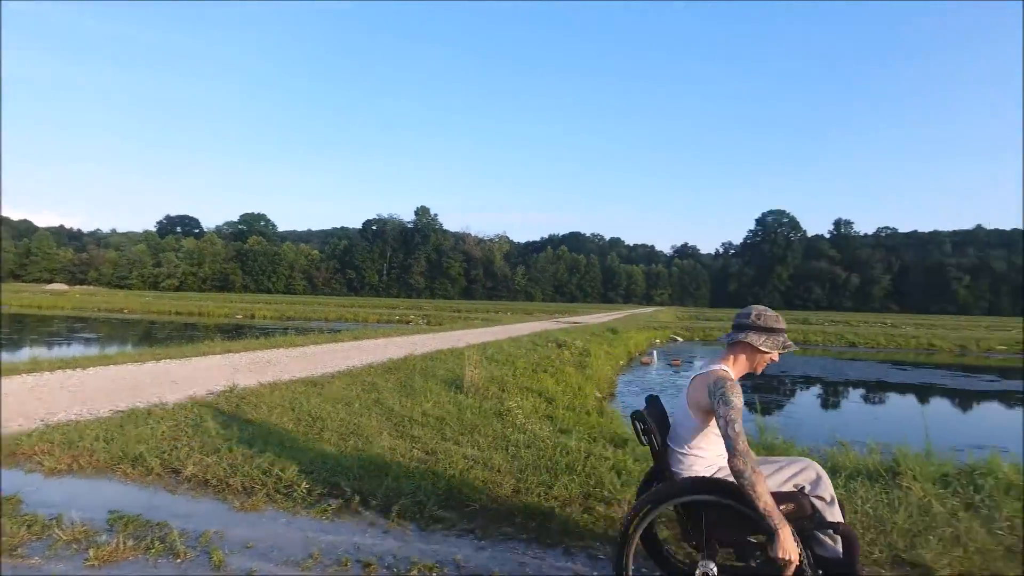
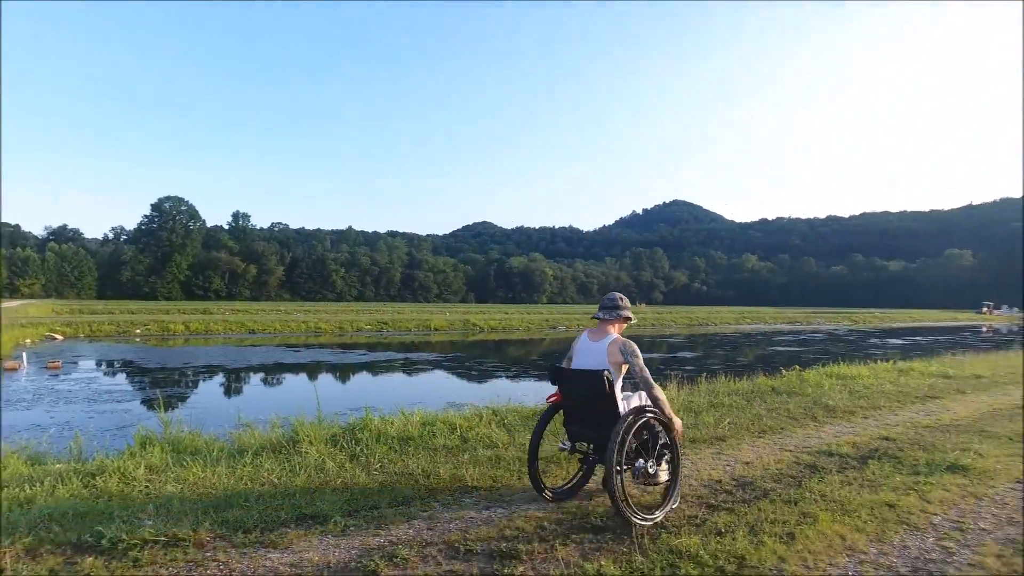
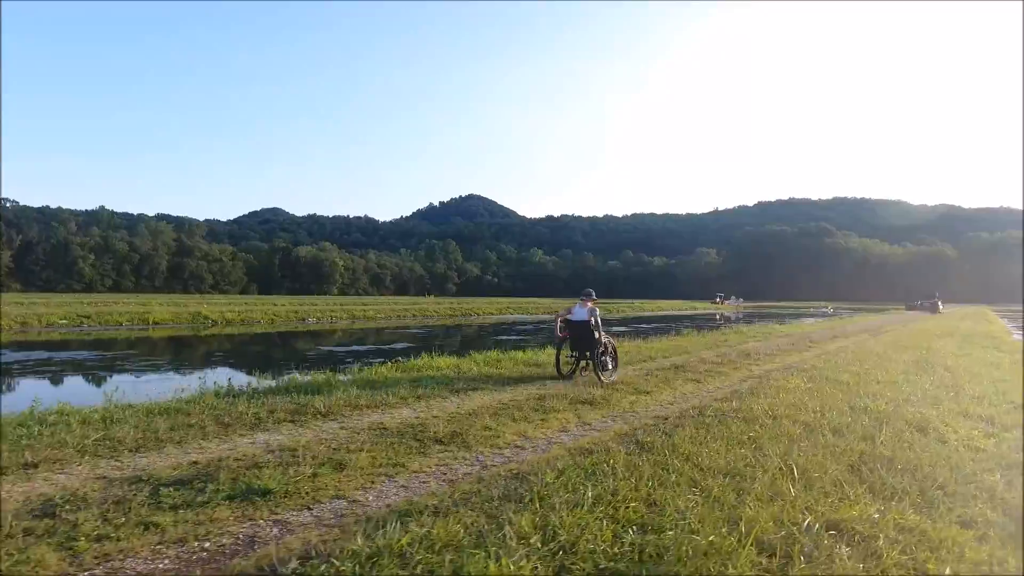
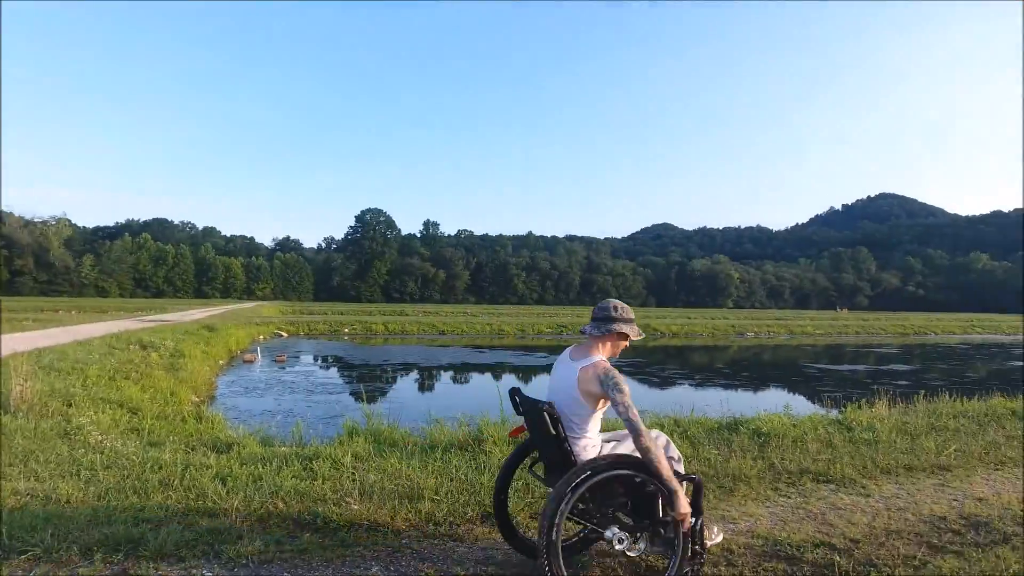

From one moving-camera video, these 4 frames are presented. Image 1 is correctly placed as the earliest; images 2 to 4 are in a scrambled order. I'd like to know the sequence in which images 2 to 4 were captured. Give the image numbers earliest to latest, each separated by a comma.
4, 2, 3
